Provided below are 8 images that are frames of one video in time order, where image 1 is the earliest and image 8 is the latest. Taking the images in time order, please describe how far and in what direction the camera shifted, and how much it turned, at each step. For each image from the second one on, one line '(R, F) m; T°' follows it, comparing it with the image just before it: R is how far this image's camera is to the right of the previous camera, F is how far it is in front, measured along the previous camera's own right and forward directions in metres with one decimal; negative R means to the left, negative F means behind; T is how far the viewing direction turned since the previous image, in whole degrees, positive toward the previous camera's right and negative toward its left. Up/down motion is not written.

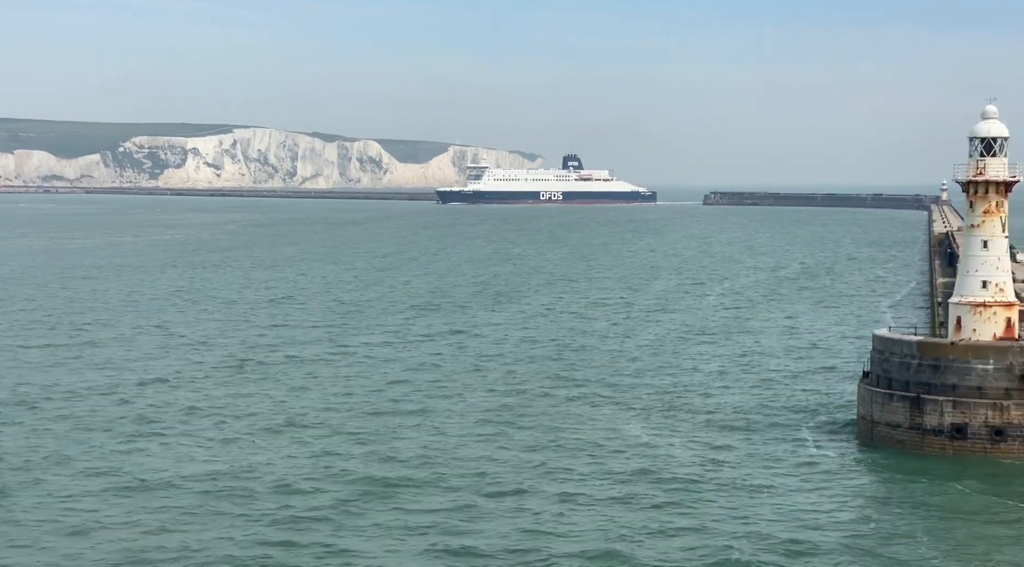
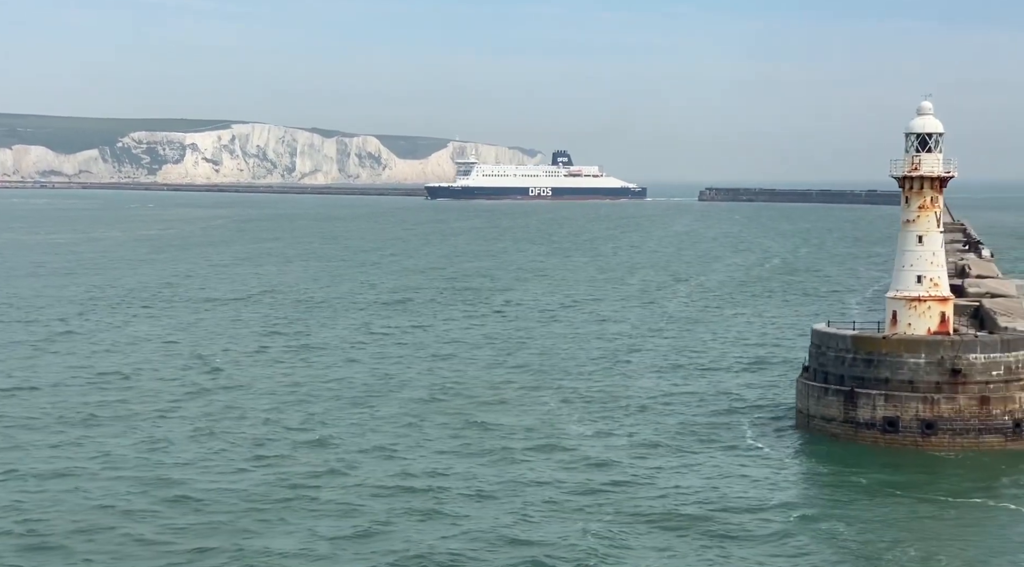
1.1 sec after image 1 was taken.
(+1.1, -0.3) m; 0°
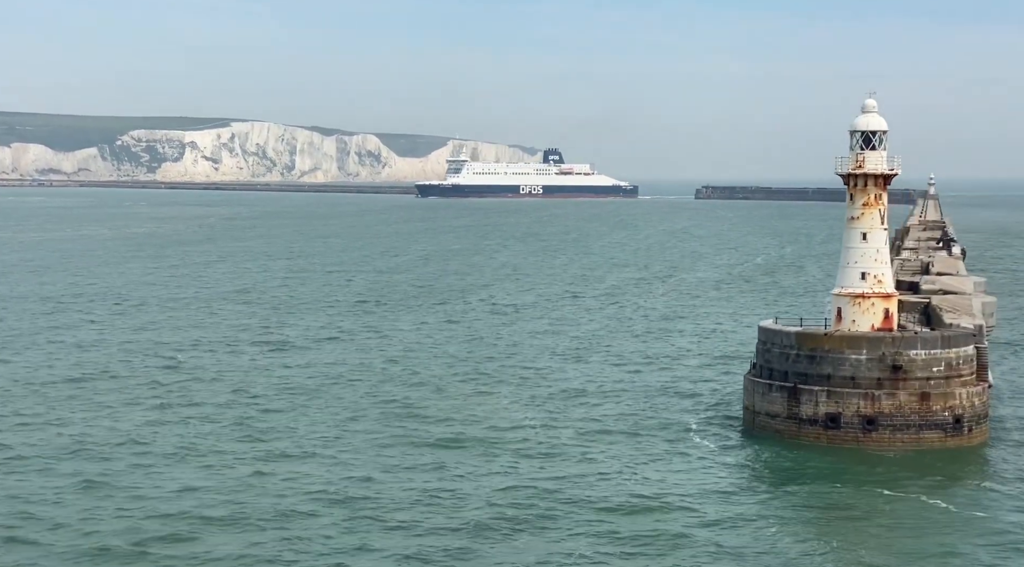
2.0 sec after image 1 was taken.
(+1.0, -0.2) m; 0°
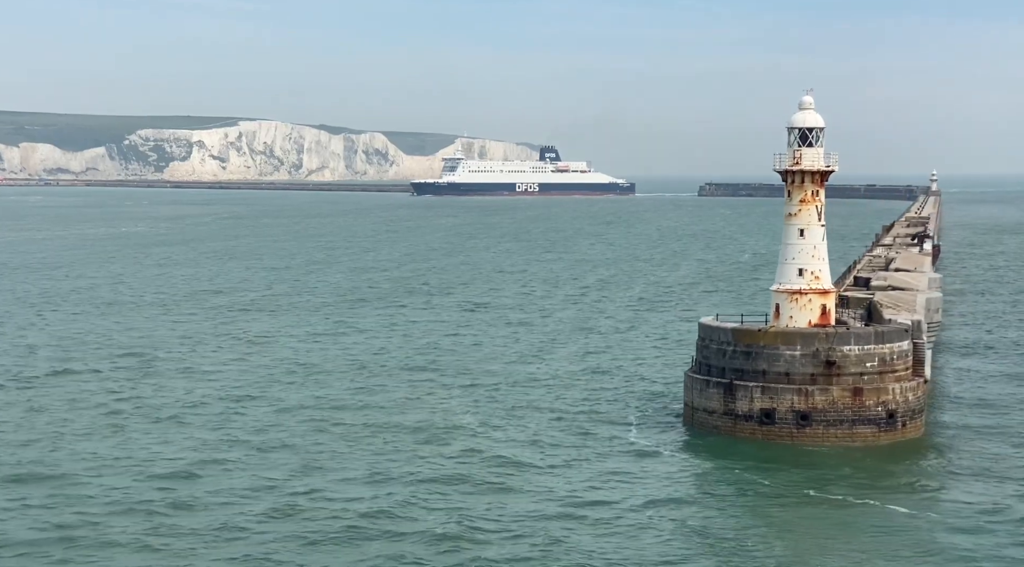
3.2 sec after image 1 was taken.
(+1.3, -0.2) m; 0°
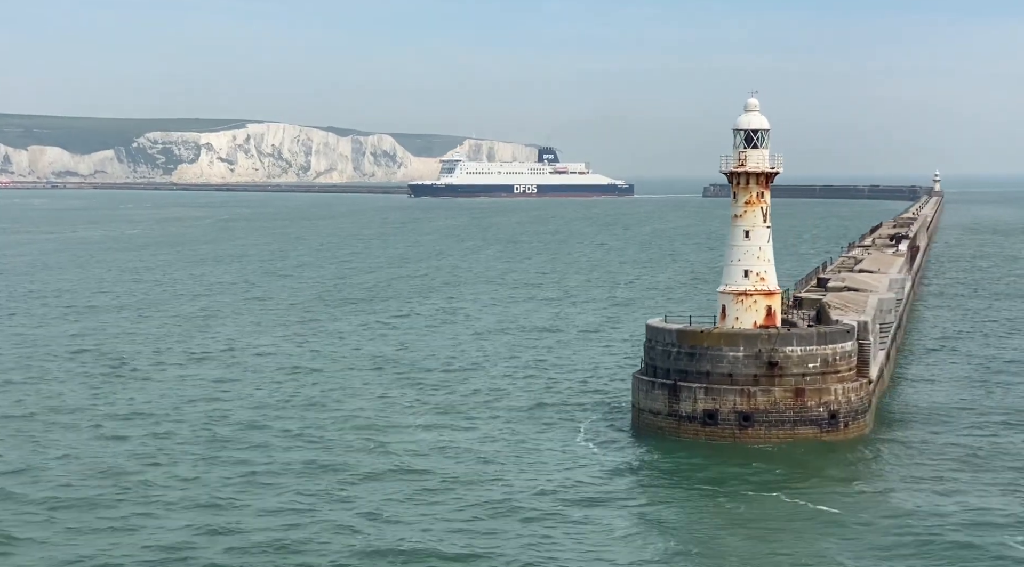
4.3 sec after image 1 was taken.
(+1.2, -0.1) m; 0°
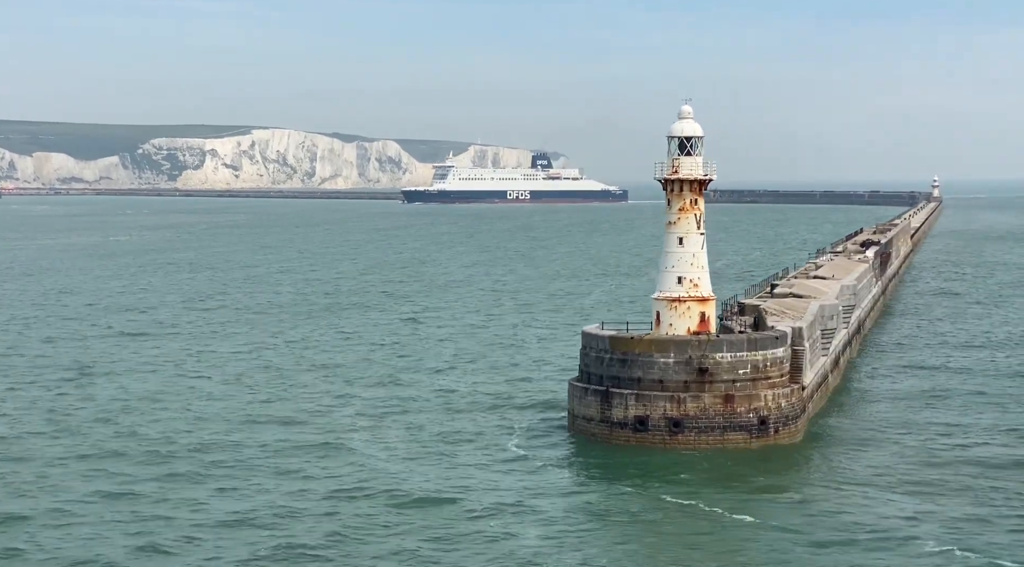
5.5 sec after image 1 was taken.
(+1.4, -0.1) m; 0°
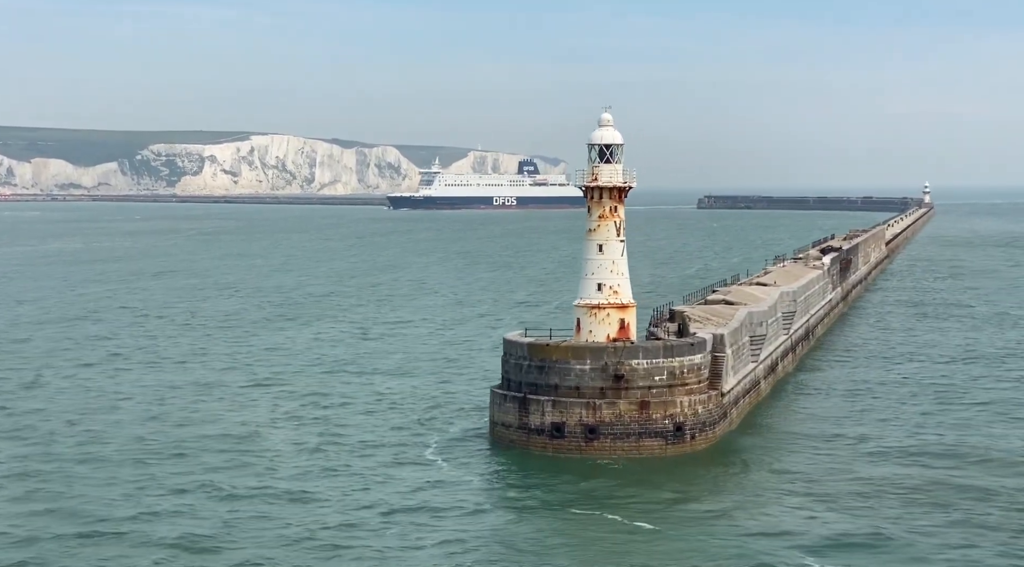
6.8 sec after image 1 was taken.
(+1.5, -0.1) m; 0°
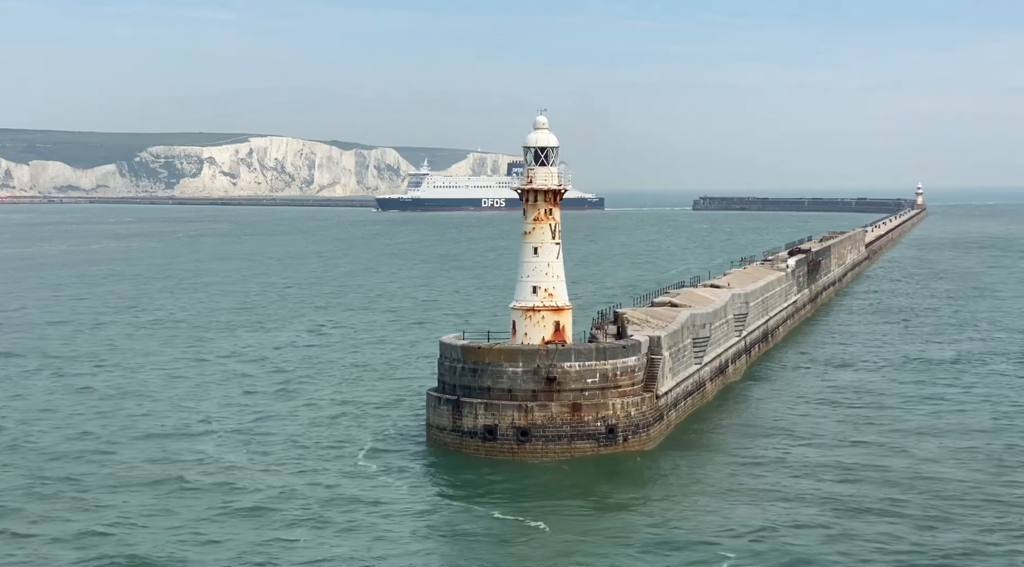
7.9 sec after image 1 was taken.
(+1.2, 0.0) m; 0°
